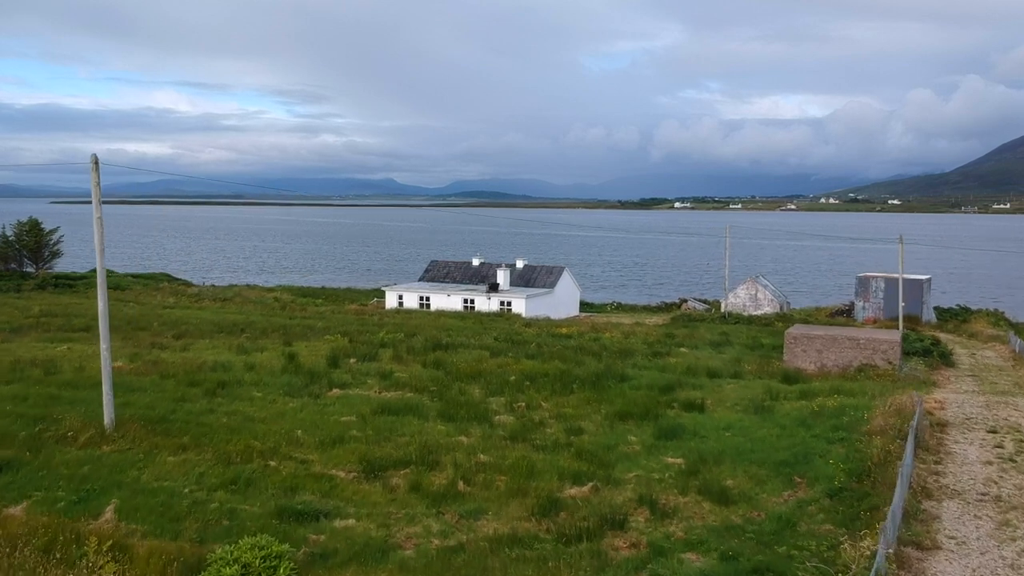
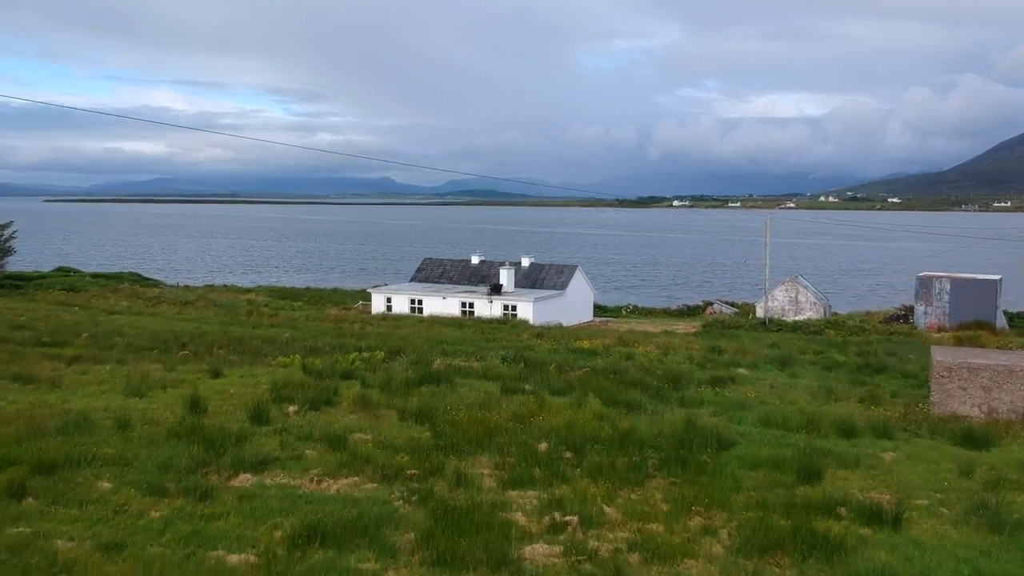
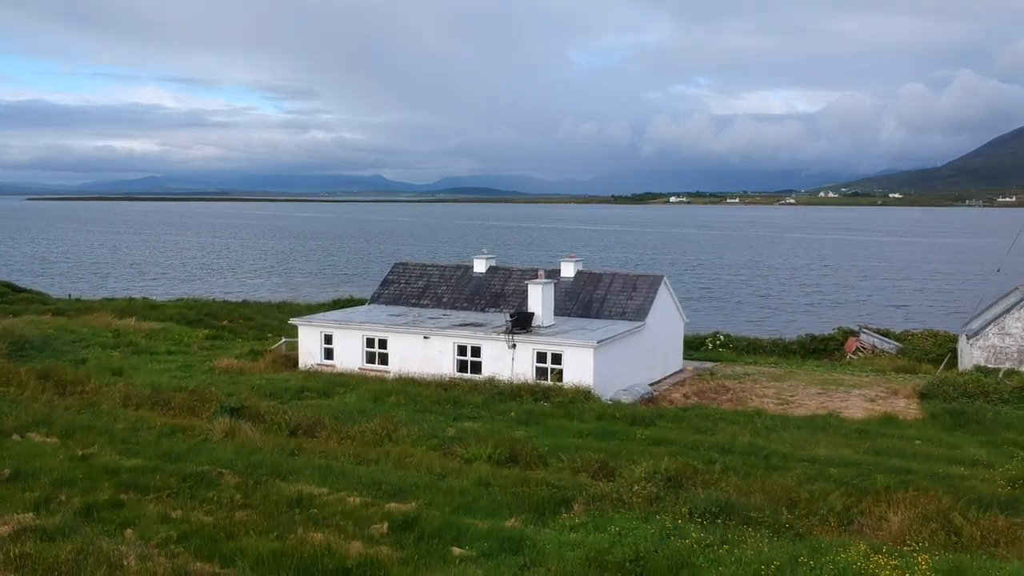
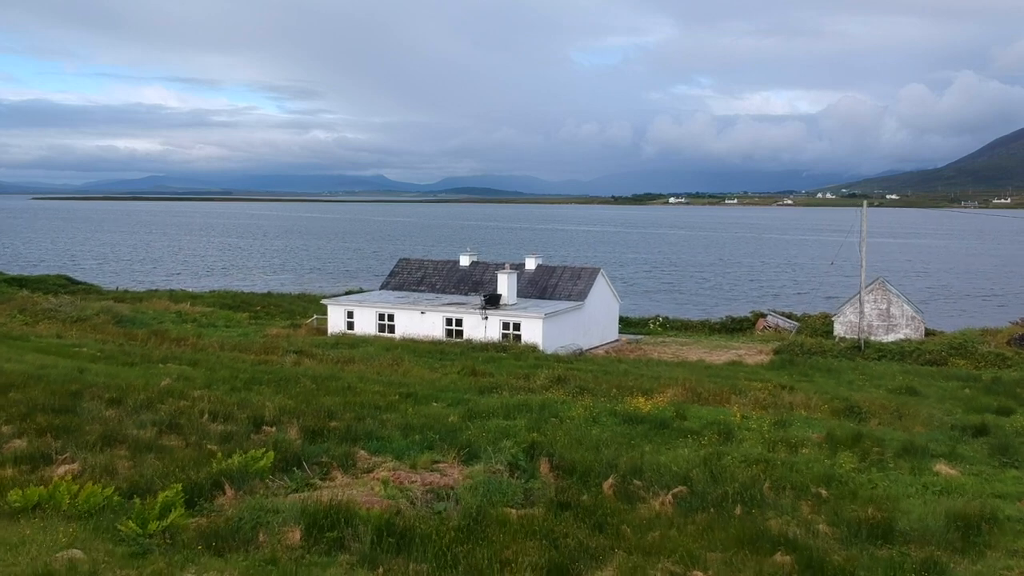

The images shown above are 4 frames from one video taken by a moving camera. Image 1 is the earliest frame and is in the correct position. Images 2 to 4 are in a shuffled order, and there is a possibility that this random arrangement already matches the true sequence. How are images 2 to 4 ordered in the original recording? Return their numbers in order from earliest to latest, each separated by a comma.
2, 4, 3
